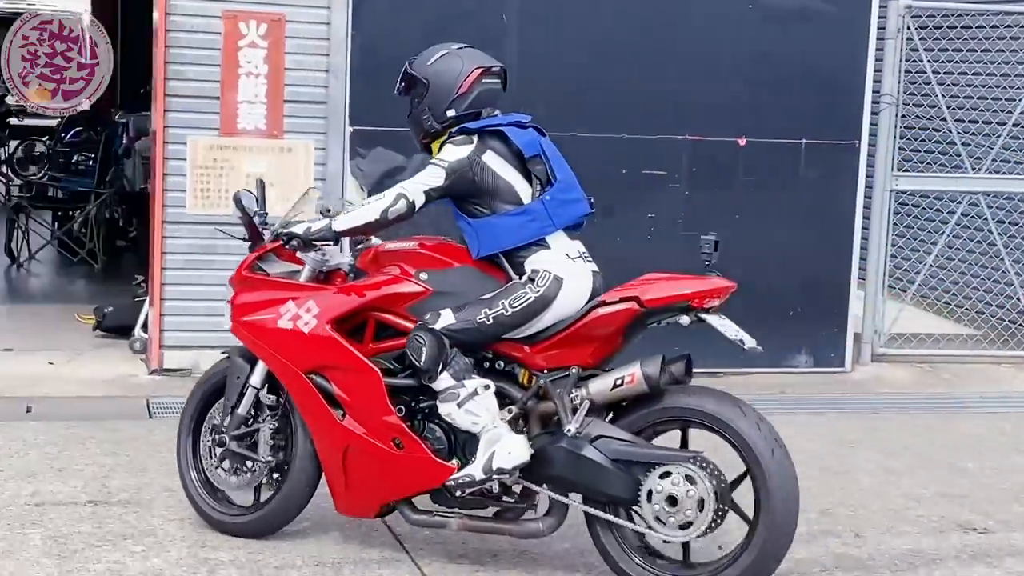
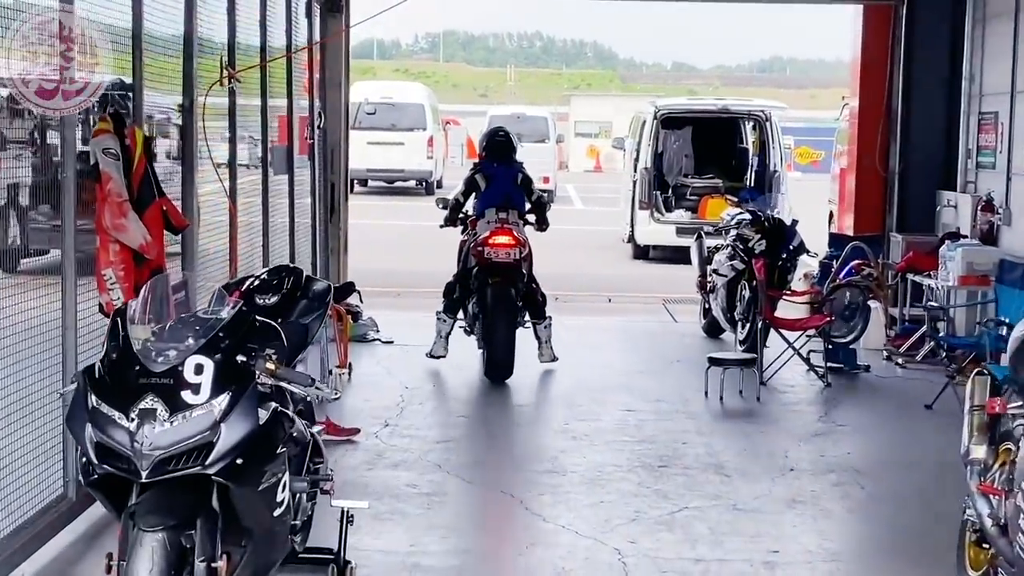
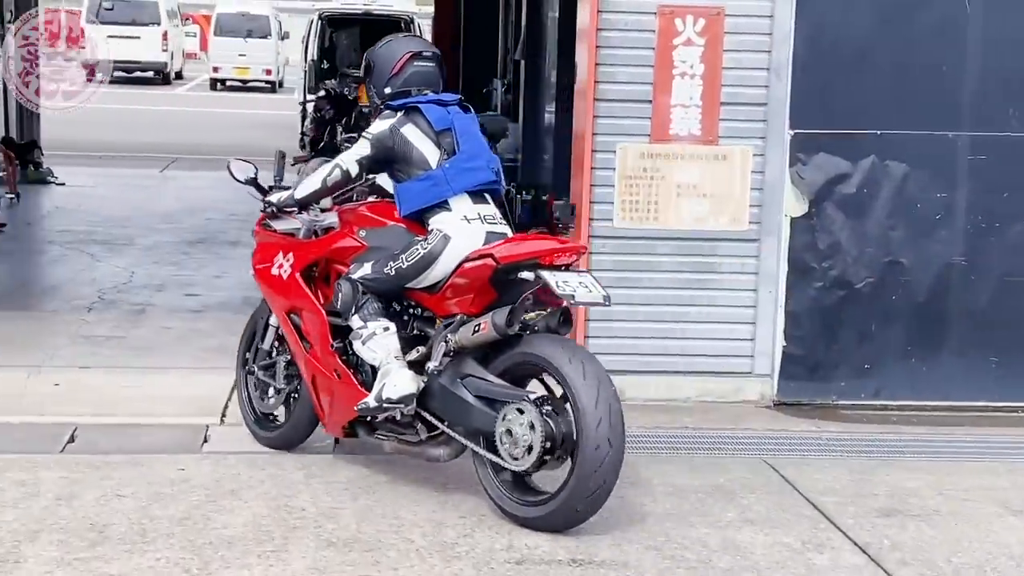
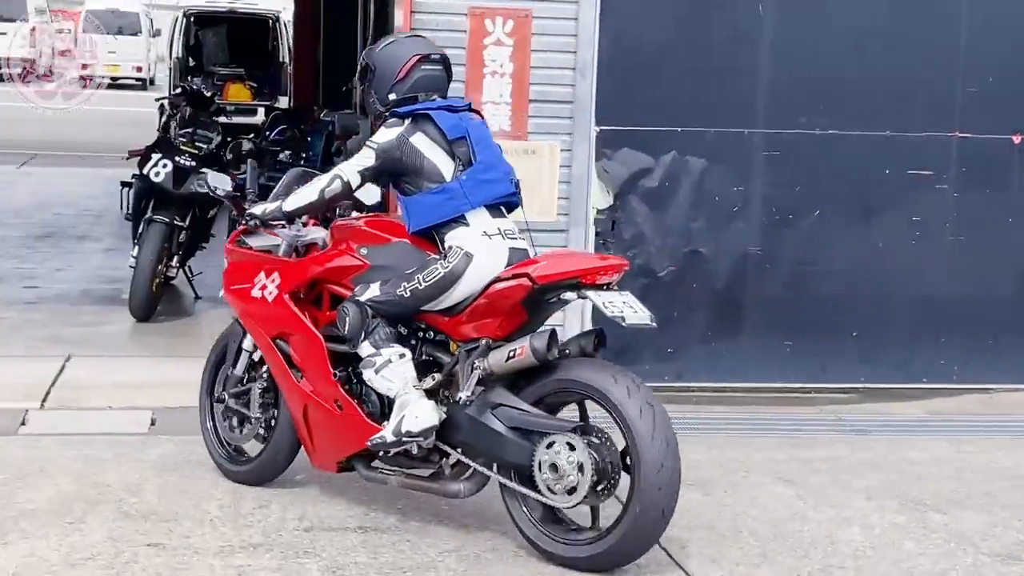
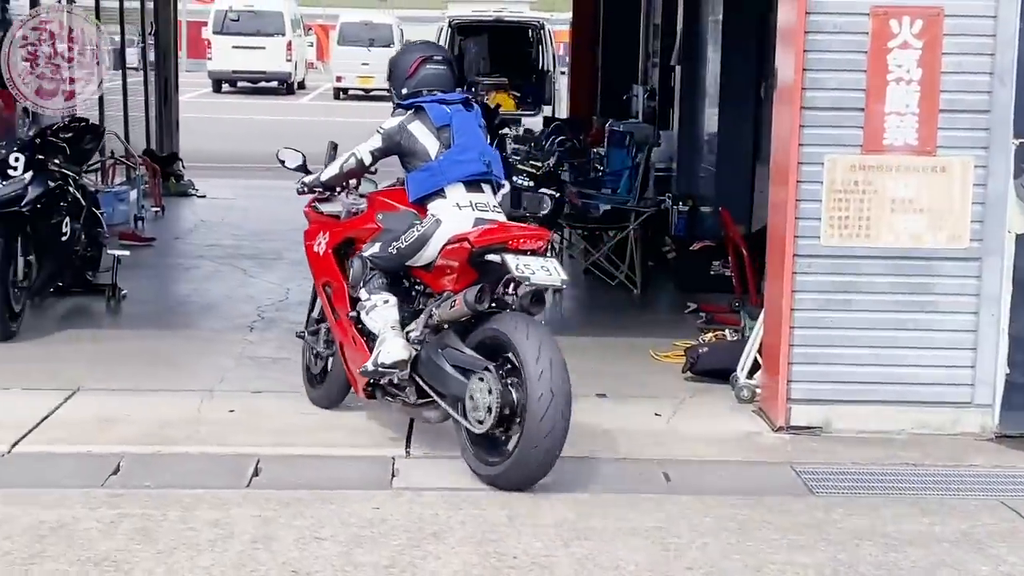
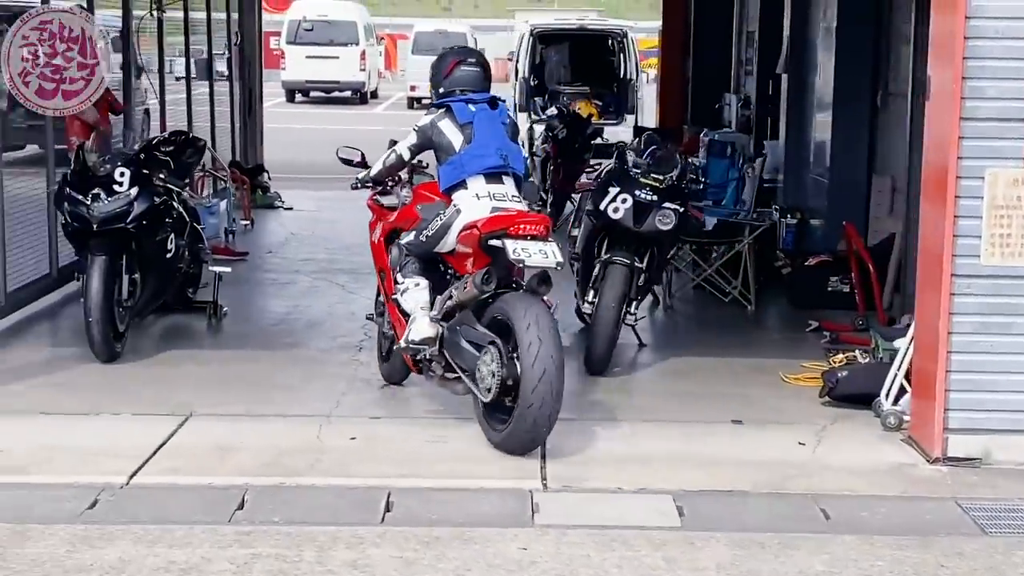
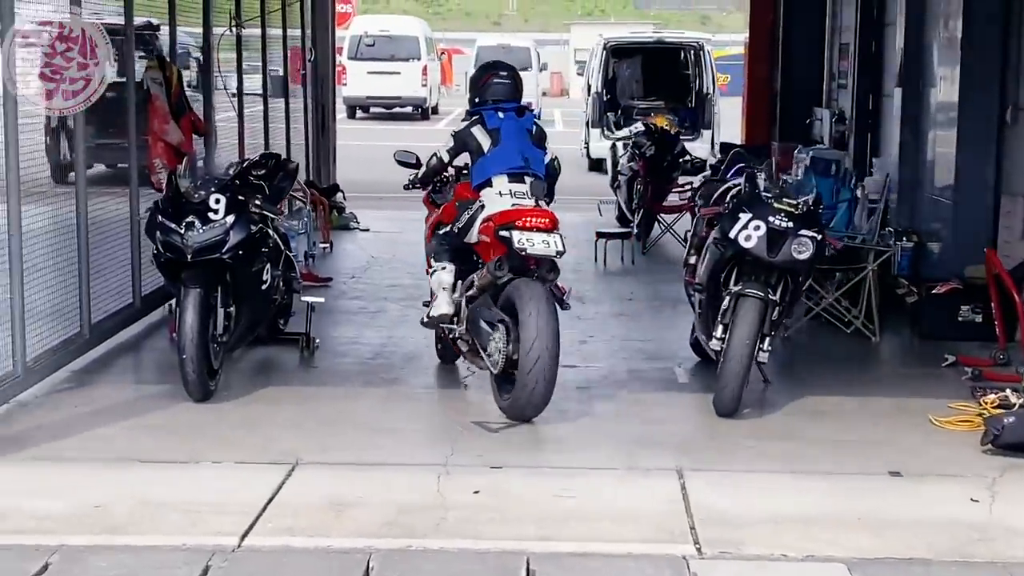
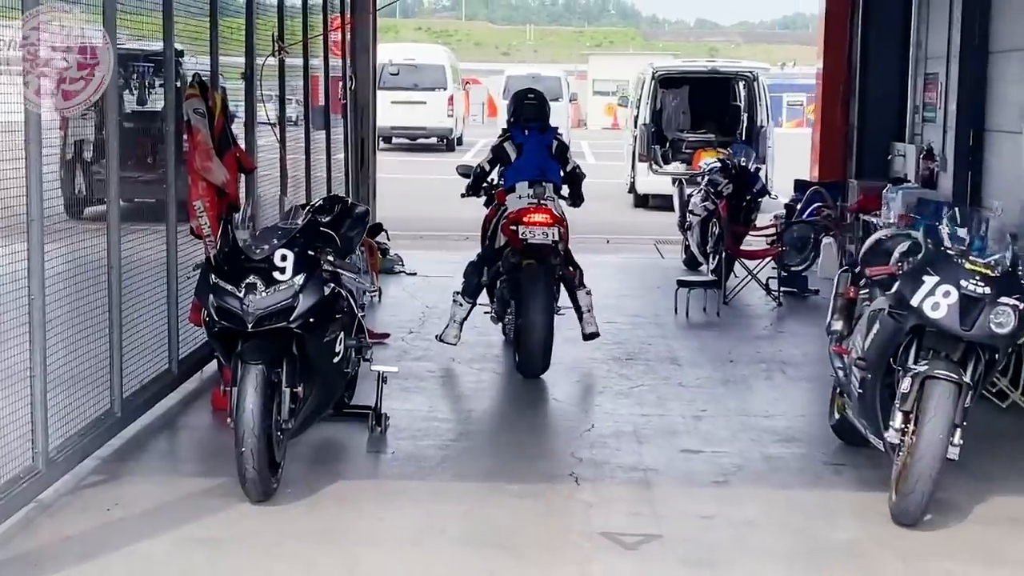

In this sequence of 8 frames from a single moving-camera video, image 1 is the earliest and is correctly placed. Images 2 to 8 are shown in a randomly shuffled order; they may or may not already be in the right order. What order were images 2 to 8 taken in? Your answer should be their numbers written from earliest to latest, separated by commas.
4, 3, 5, 6, 7, 8, 2
